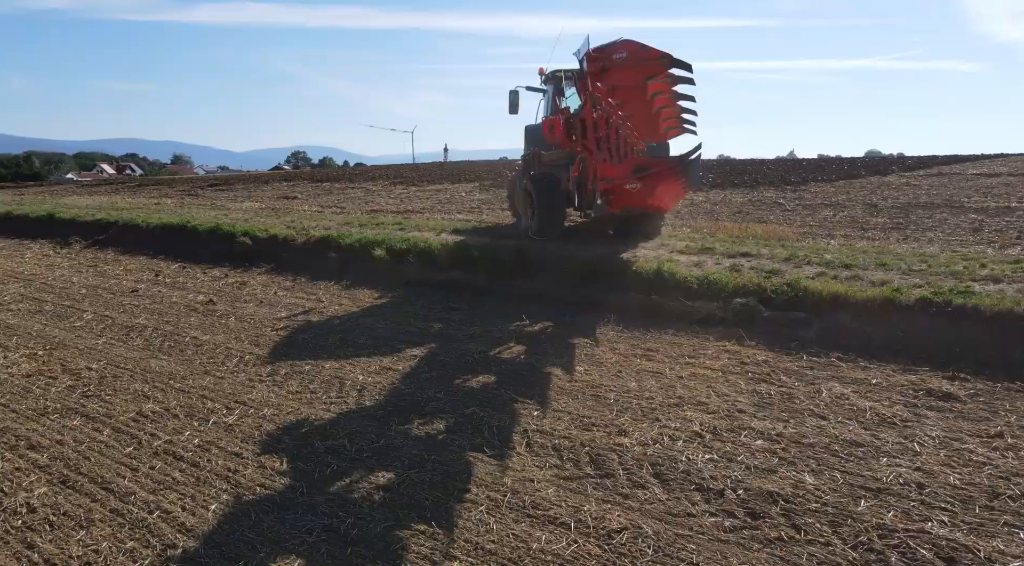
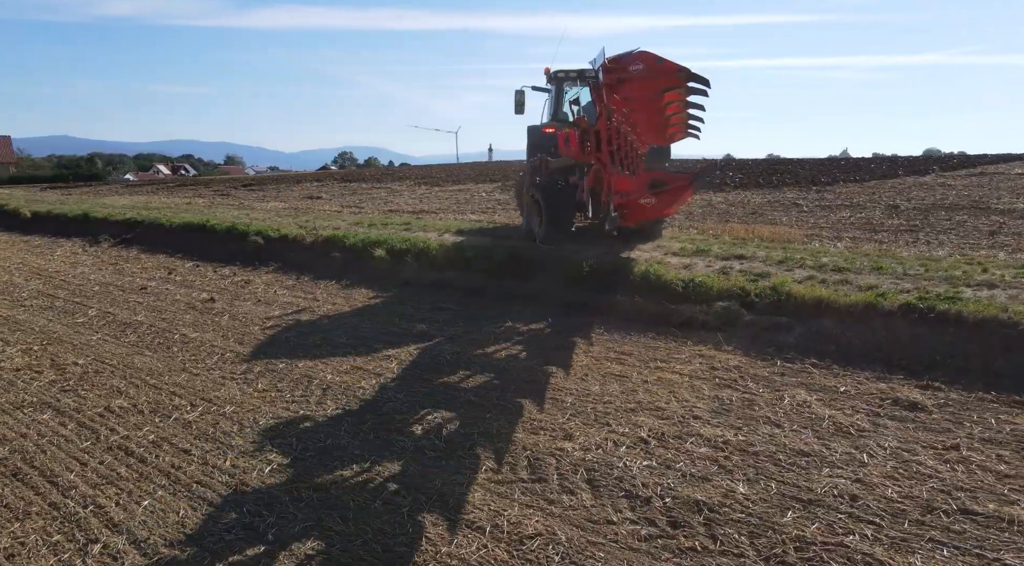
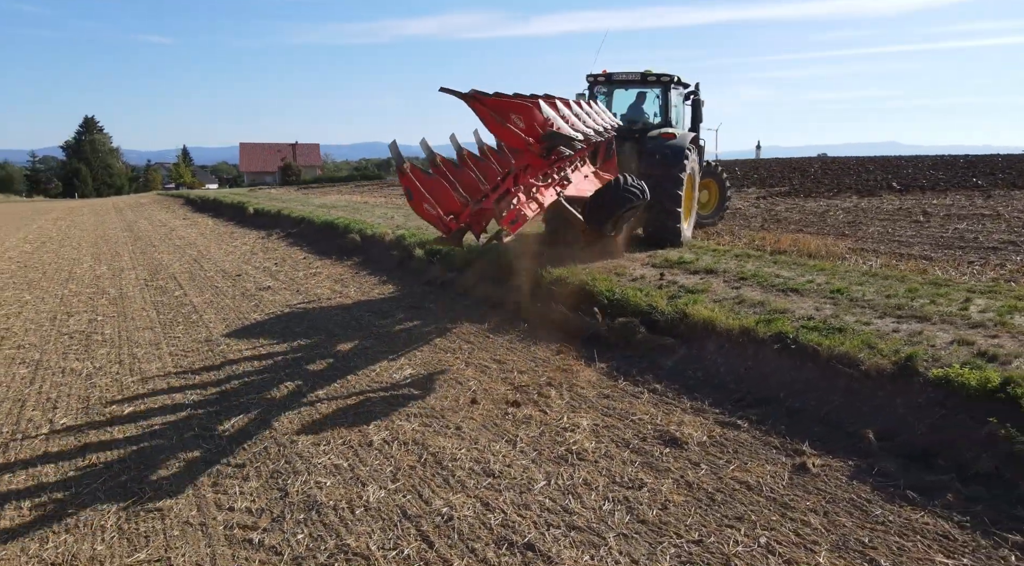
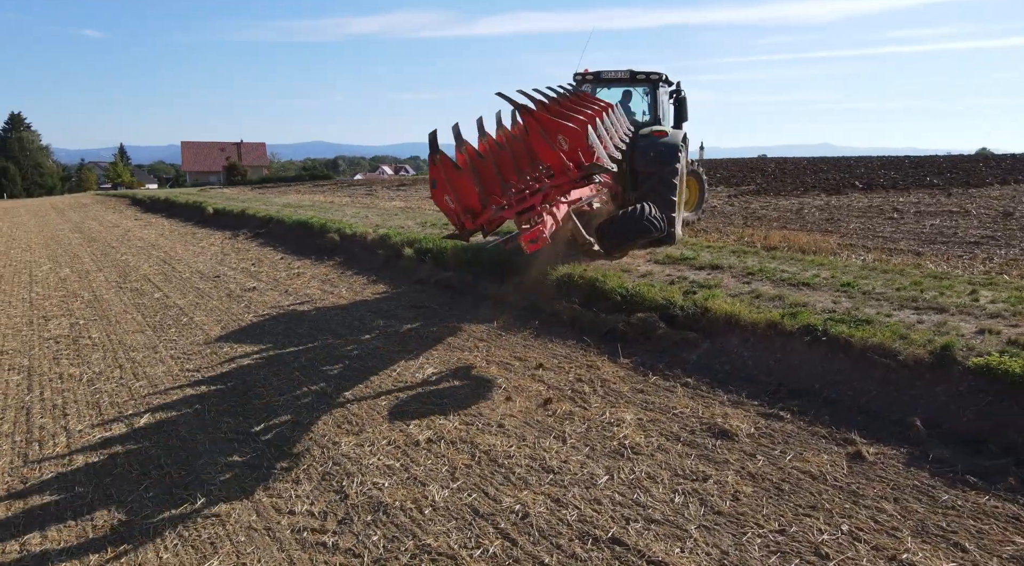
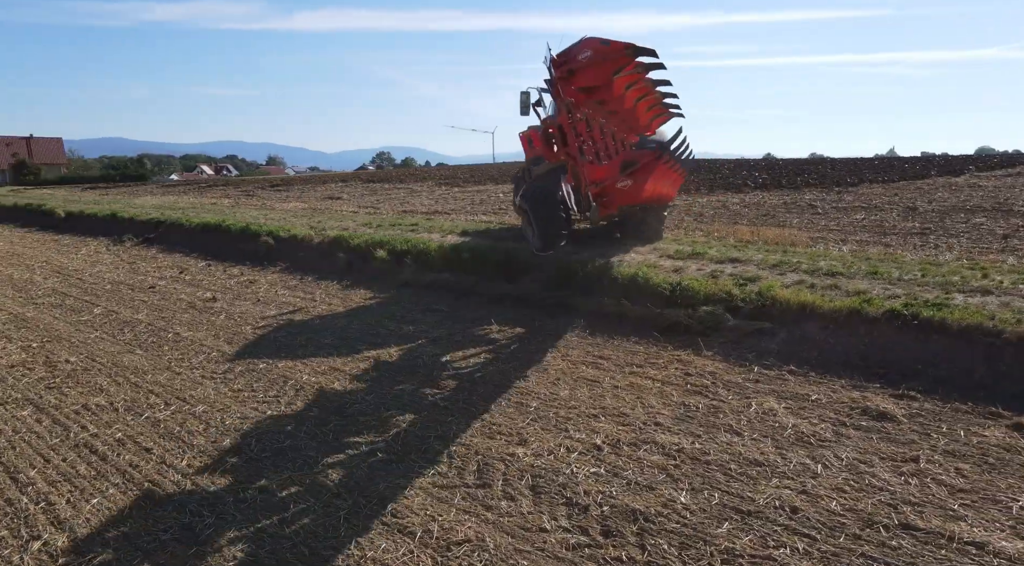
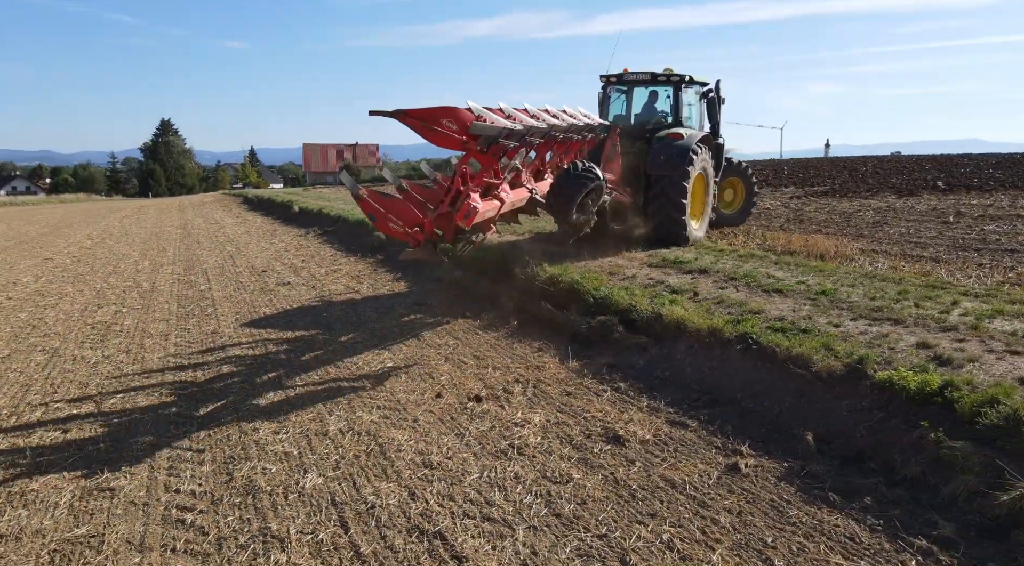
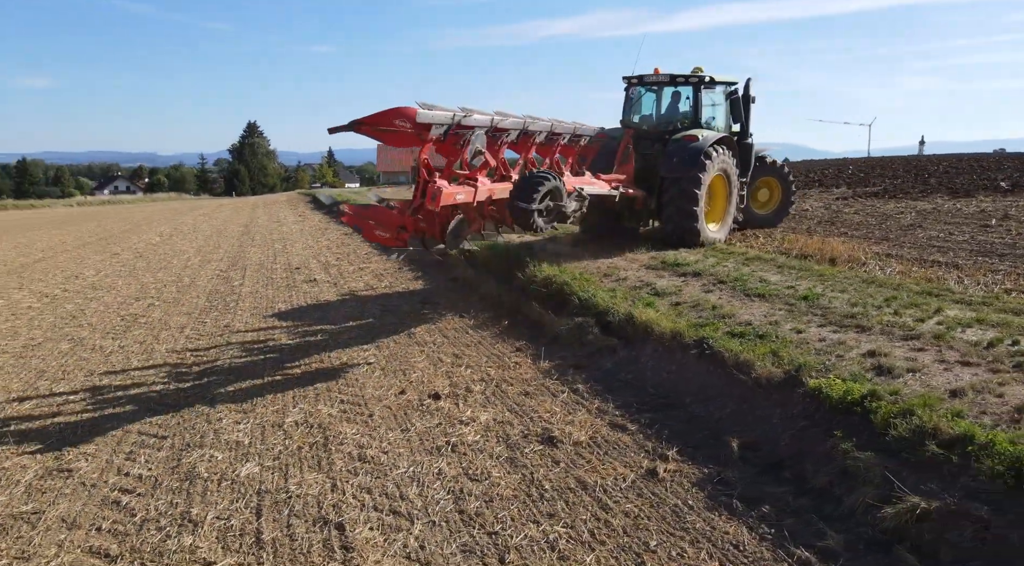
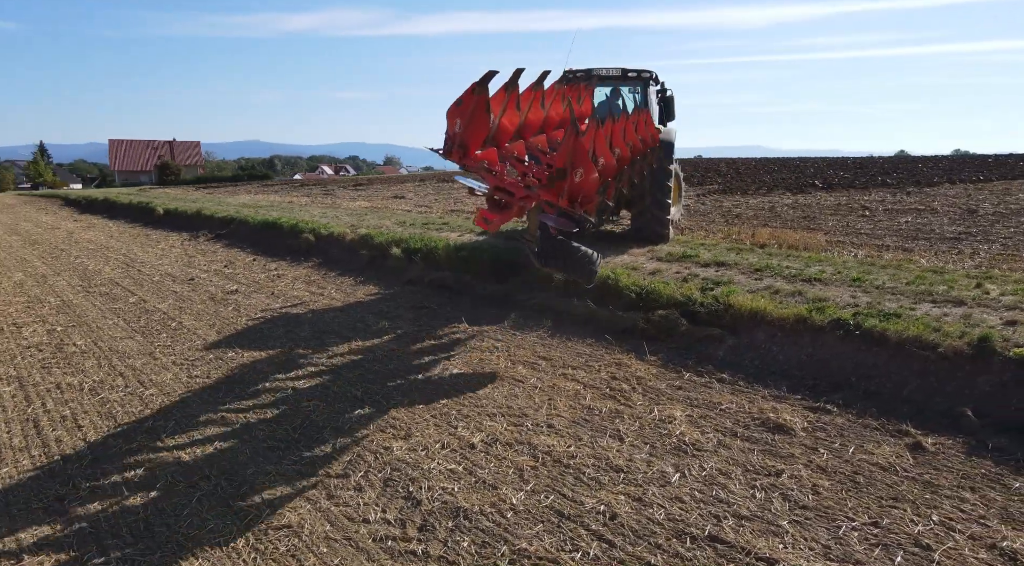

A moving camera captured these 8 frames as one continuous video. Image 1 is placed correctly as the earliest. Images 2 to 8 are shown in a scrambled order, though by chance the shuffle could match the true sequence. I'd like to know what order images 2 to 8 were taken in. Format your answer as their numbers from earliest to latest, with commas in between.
2, 5, 8, 4, 3, 6, 7
